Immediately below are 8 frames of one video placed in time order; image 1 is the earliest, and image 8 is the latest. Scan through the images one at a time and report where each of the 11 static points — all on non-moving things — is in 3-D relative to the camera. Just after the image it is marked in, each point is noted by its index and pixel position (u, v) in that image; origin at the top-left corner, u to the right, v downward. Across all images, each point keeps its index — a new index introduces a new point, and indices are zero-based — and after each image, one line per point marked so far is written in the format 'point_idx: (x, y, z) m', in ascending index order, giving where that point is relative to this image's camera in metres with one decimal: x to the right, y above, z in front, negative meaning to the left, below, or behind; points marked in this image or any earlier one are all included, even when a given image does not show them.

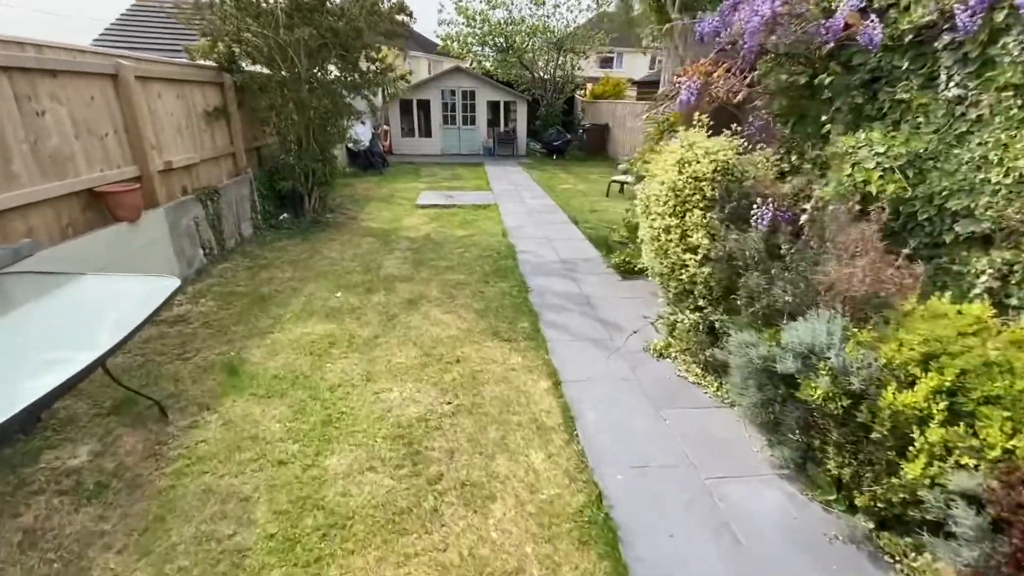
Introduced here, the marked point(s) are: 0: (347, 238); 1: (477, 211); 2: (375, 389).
0: (-1.9, +0.6, +5.6) m
1: (-0.5, +1.1, +7.1) m
2: (-0.8, -0.6, +2.7) m
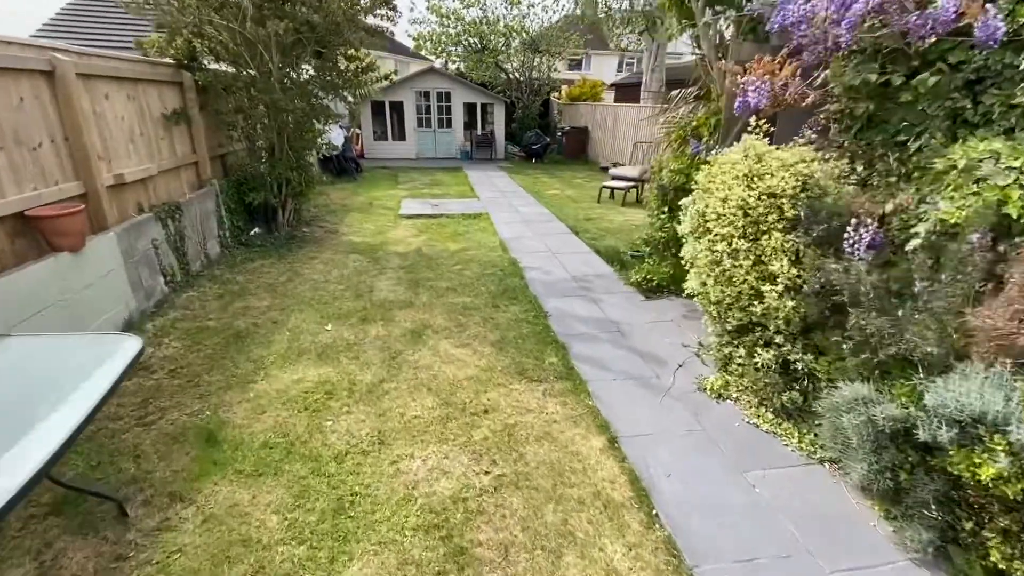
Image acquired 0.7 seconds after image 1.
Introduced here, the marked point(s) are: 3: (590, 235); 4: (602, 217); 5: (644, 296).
0: (-1.9, +0.3, +5.0) m
1: (-0.6, +0.9, +6.6) m
2: (-0.5, -0.8, +2.2) m
3: (+1.0, +0.6, +6.0) m
4: (+1.3, +1.0, +7.0) m
5: (+1.1, -0.1, +4.0) m
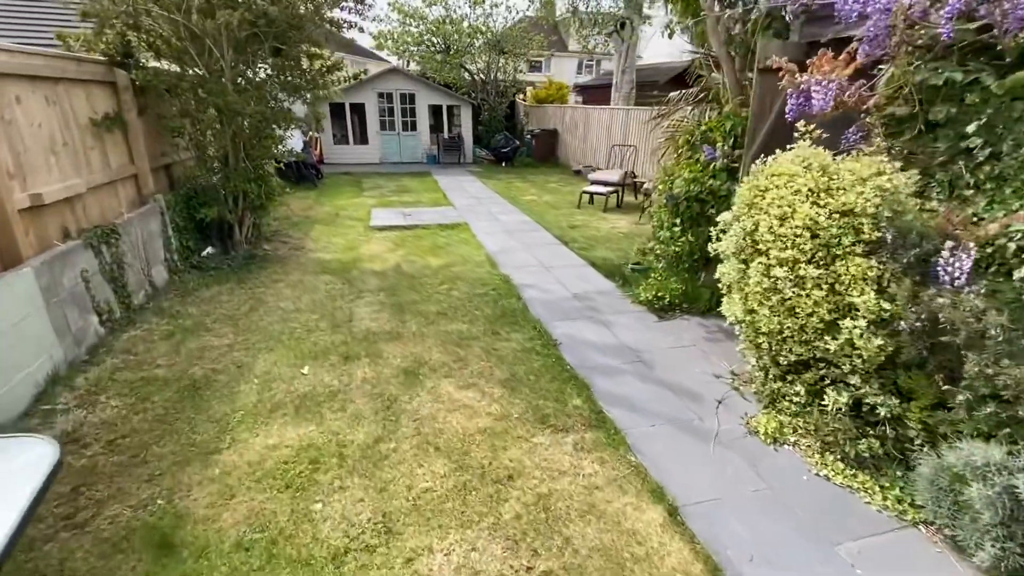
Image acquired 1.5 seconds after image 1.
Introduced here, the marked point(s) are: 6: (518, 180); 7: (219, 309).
0: (-2.0, +0.1, +4.5) m
1: (-0.8, +0.7, +6.1) m
2: (-0.4, -1.0, +1.8) m
3: (+0.8, +0.5, +5.6) m
4: (+1.0, +0.9, +6.7) m
5: (+1.1, -0.2, +3.6) m
6: (+0.1, +2.4, +10.9) m
7: (-2.3, -0.2, +3.7) m
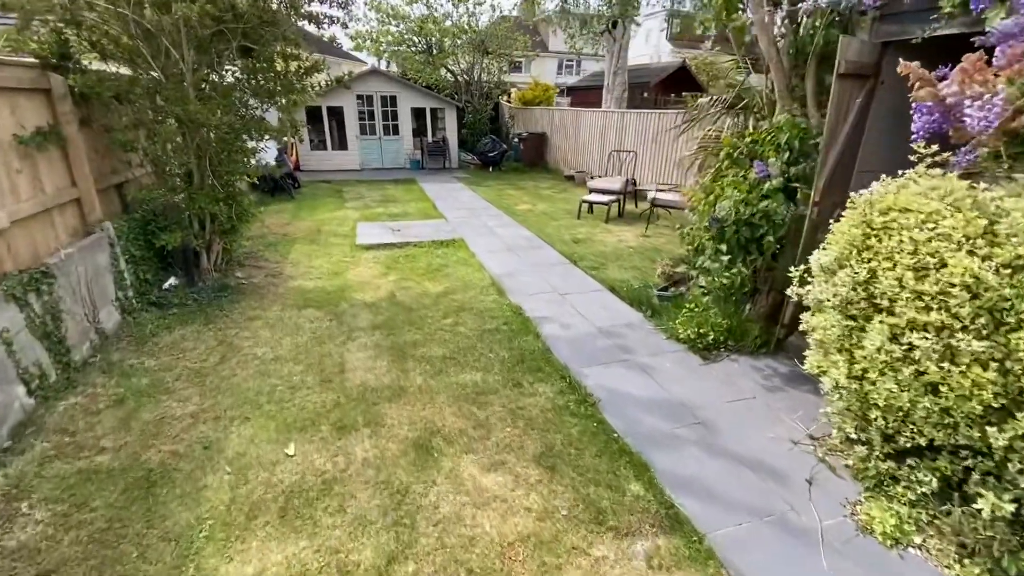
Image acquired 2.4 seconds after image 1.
0: (-1.9, -0.2, +3.9) m
1: (-0.8, +0.4, +5.6) m
2: (-0.2, -1.2, +1.2) m
3: (+0.8, +0.2, +5.1) m
4: (+1.0, +0.6, +6.2) m
5: (+1.2, -0.4, +3.1) m
6: (-0.1, +2.2, +10.4) m
7: (-2.1, -0.5, +3.1) m
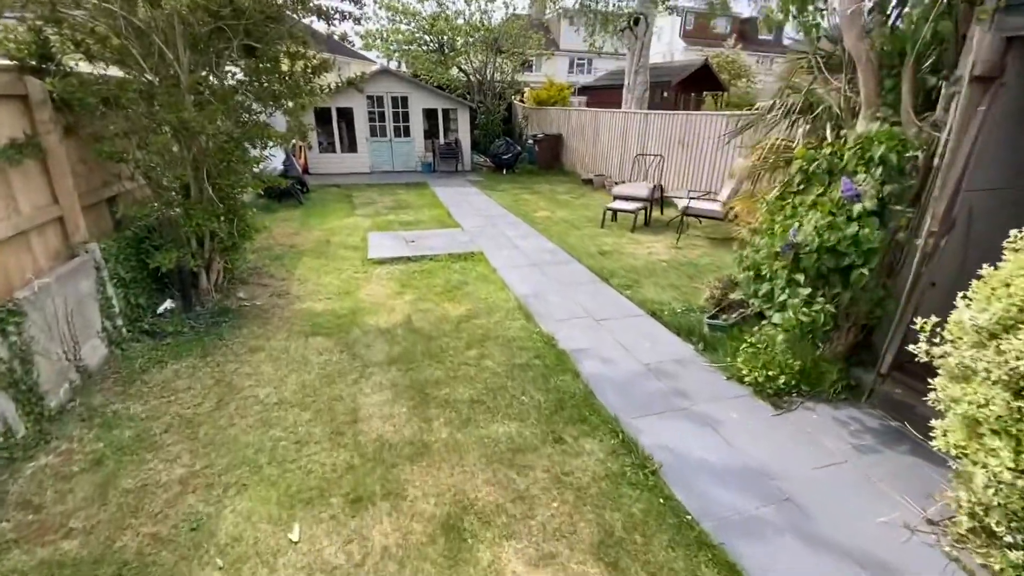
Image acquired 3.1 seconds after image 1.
0: (-1.6, -0.4, +3.5) m
1: (-0.6, +0.2, +5.2) m
2: (0.0, -1.4, +0.8) m
3: (+1.1, 0.0, +4.7) m
4: (+1.3, +0.4, +5.8) m
5: (+1.4, -0.6, +2.7) m
6: (+0.3, +2.0, +9.9) m
7: (-1.9, -0.7, +2.7) m
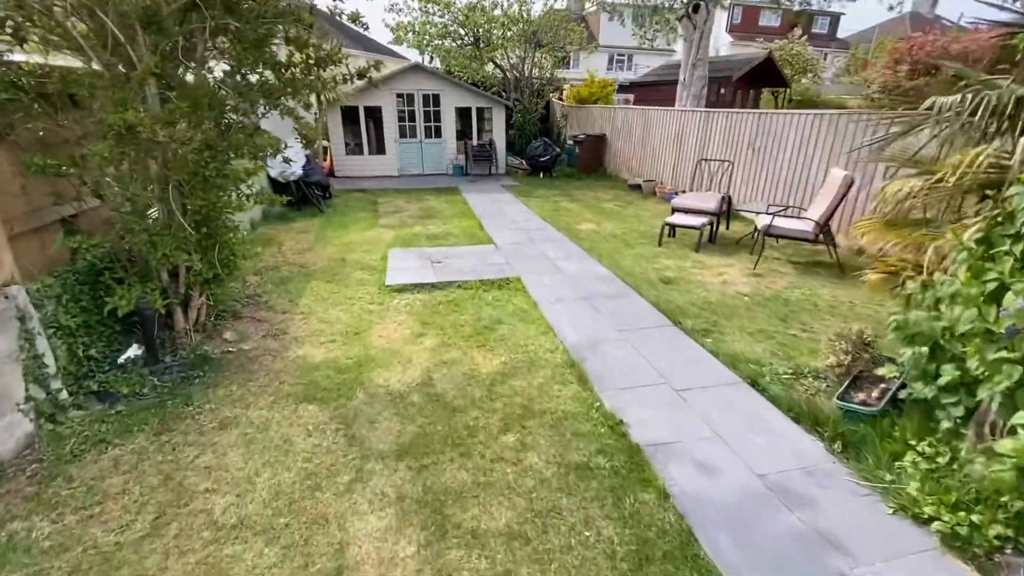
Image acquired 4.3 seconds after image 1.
0: (-1.4, -0.7, +2.7) m
1: (-0.2, -0.1, +4.3) m
2: (+0.1, -1.8, -0.1) m
3: (+1.4, -0.3, +3.7) m
4: (+1.7, +0.1, +4.8) m
5: (+1.6, -1.0, +1.7) m
6: (+1.0, +1.7, +9.0) m
7: (-1.7, -0.9, +2.0) m
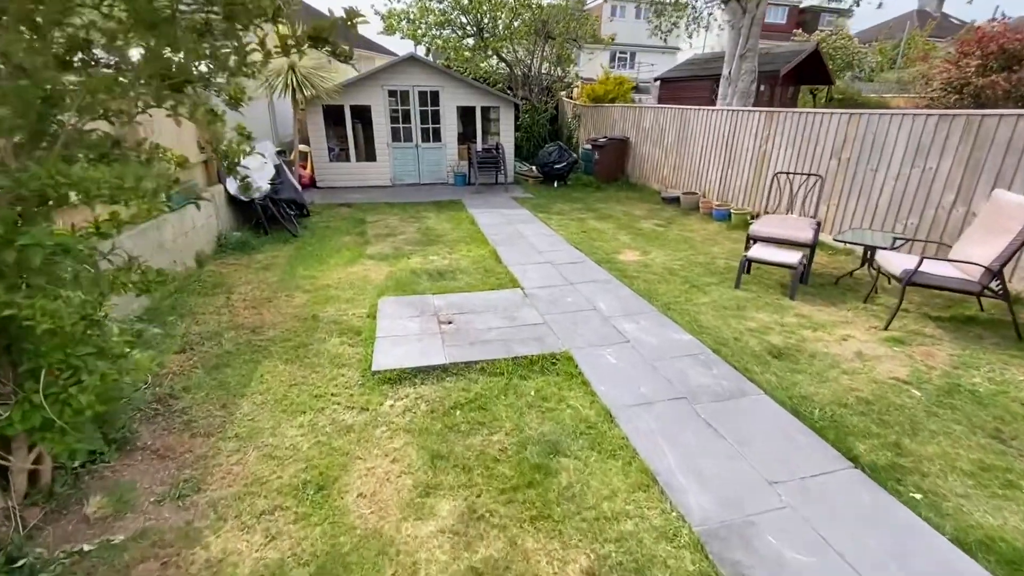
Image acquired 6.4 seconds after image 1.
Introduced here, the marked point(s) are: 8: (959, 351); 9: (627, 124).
0: (-1.0, -1.2, +1.2) m
1: (+0.1, -0.6, +2.8) m
2: (+0.5, -2.3, -1.5) m
3: (+1.7, -0.8, +2.3) m
4: (+2.0, -0.4, +3.4) m
5: (+2.0, -1.5, +0.3) m
6: (+1.2, +1.2, +7.6) m
7: (-1.3, -1.5, +0.5) m
8: (+3.1, -0.4, +3.4) m
9: (+2.3, +3.3, +9.7) m
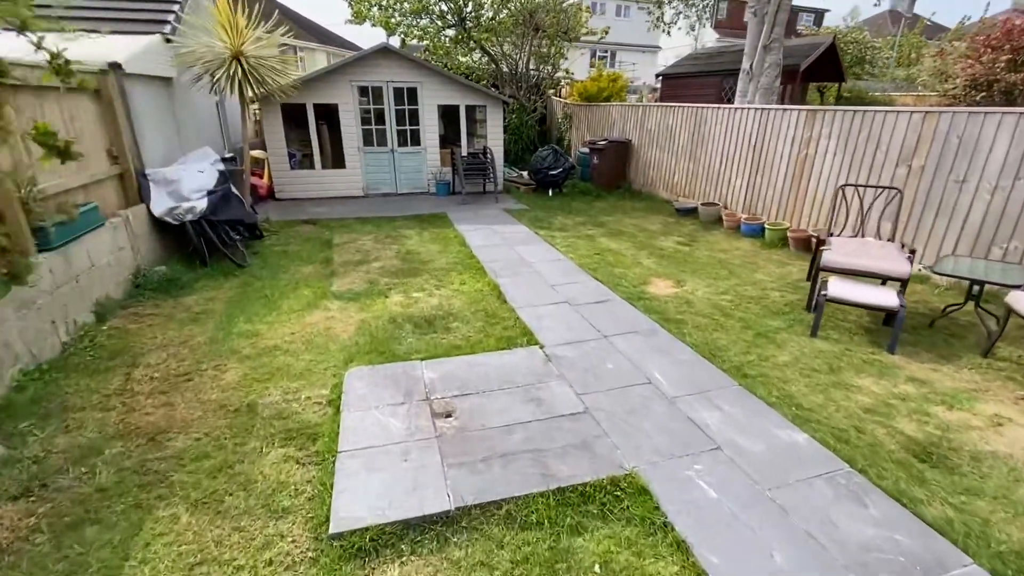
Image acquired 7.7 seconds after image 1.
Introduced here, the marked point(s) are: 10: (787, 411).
0: (-0.8, -1.6, +0.1) m
1: (+0.3, -1.0, +1.7) m
2: (+0.9, -2.7, -2.6) m
3: (+1.9, -1.2, +1.3) m
4: (+2.2, -0.8, +2.4) m
5: (+2.3, -1.9, -0.7) m
6: (+1.2, +0.8, +6.5) m
7: (-1.0, -1.9, -0.7) m
8: (+3.2, -0.7, +2.4) m
9: (+2.1, +2.9, +8.7) m
10: (+1.5, -0.7, +2.6) m
